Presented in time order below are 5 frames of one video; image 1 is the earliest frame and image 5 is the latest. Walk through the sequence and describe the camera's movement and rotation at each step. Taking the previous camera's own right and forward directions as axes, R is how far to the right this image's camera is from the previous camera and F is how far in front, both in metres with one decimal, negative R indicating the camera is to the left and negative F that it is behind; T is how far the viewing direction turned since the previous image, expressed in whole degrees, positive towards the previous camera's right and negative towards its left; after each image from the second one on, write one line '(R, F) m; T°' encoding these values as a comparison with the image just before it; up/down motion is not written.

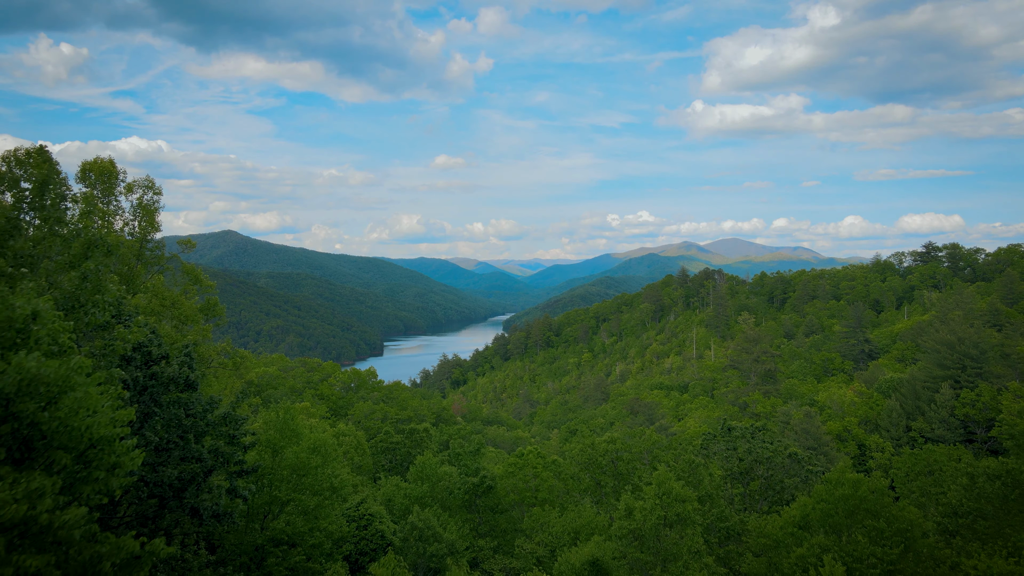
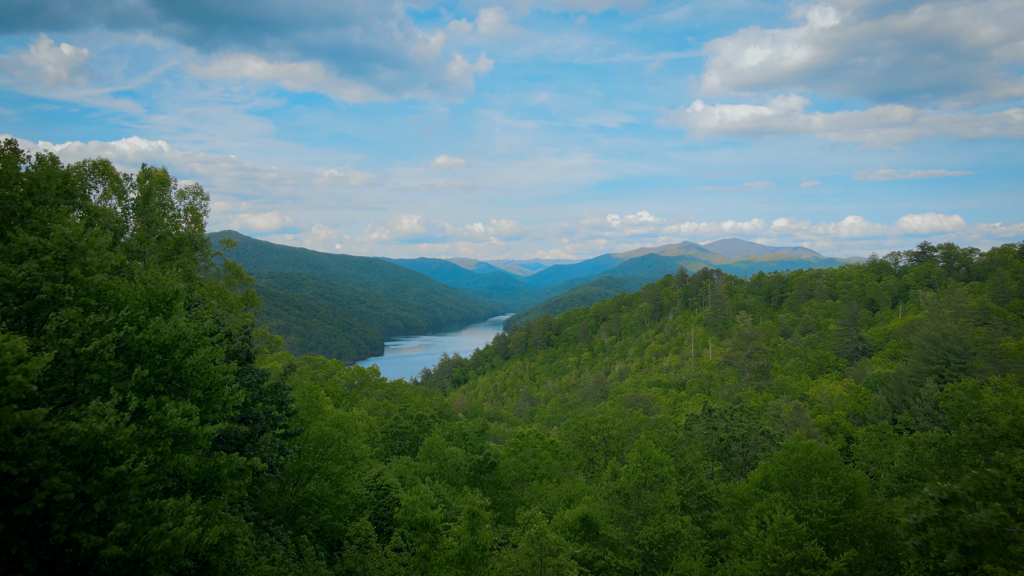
(-0.1, -3.2) m; 0°
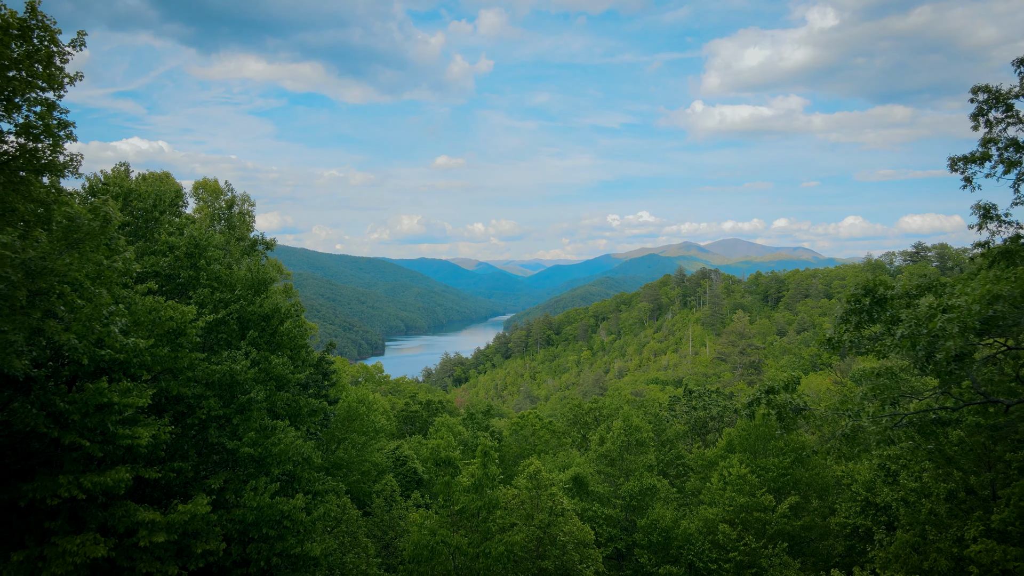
(-0.1, -4.1) m; 0°
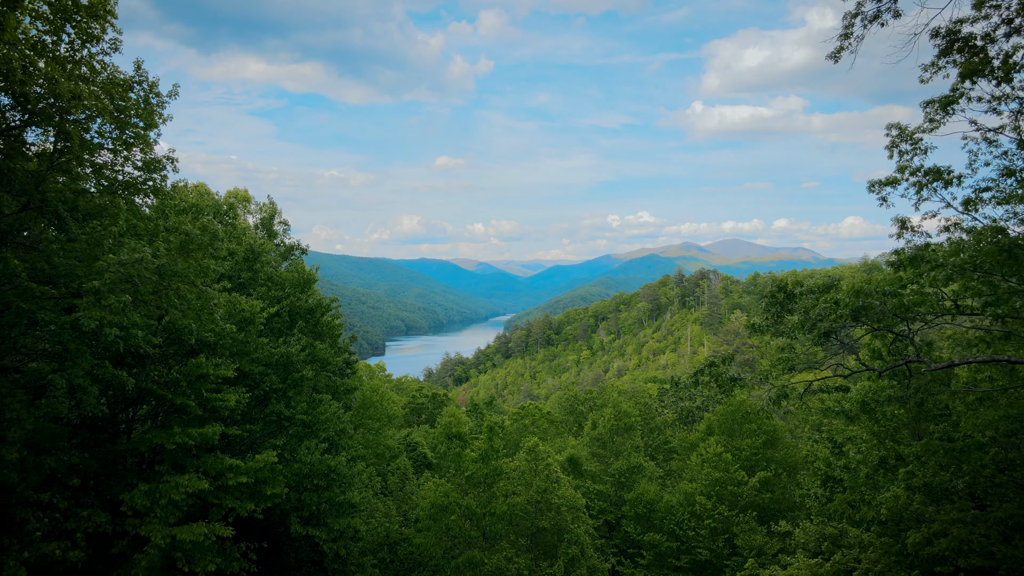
(-0.1, -3.1) m; 0°
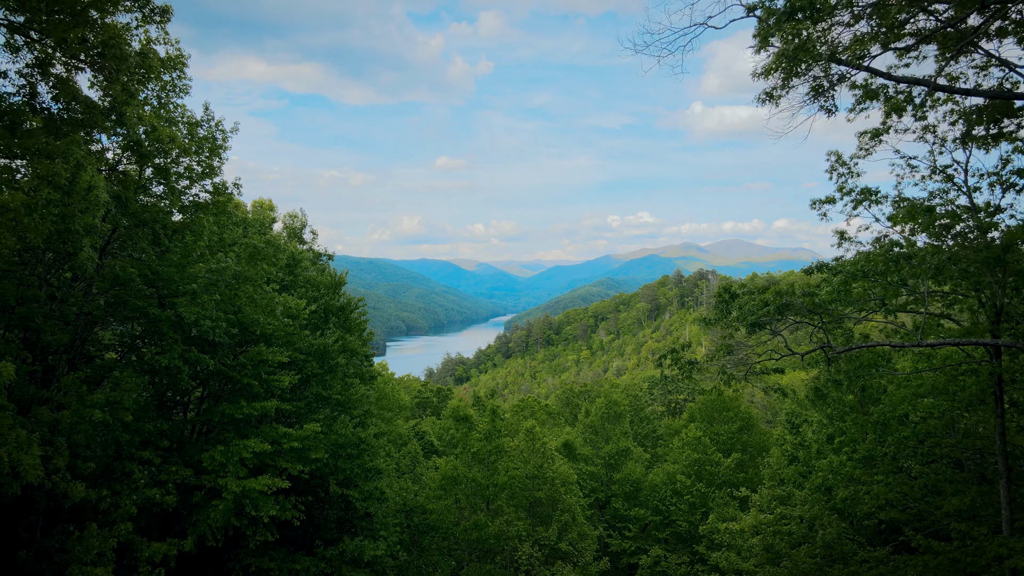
(0.0, -3.1) m; 0°
